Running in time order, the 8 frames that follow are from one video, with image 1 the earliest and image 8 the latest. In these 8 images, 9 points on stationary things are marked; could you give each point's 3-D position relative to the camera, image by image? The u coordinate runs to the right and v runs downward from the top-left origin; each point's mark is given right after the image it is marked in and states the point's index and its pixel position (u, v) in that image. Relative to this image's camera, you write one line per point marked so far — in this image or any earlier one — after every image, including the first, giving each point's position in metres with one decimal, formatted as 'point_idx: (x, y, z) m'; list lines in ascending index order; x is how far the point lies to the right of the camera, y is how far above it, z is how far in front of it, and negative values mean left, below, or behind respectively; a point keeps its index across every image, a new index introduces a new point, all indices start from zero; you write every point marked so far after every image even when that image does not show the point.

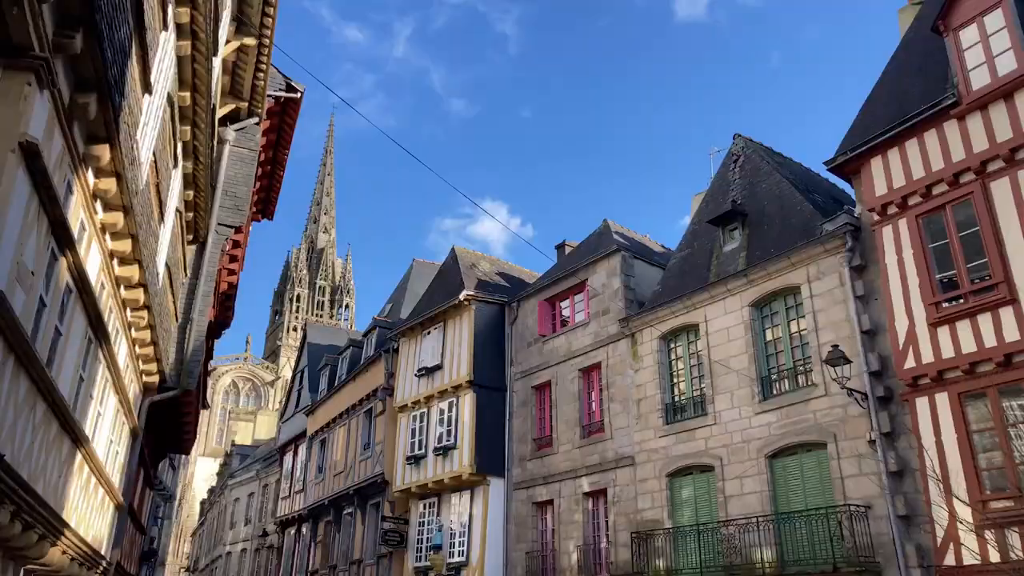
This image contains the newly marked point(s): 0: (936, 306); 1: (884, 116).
0: (+5.6, -0.2, +10.2) m
1: (+5.5, +2.6, +11.6) m
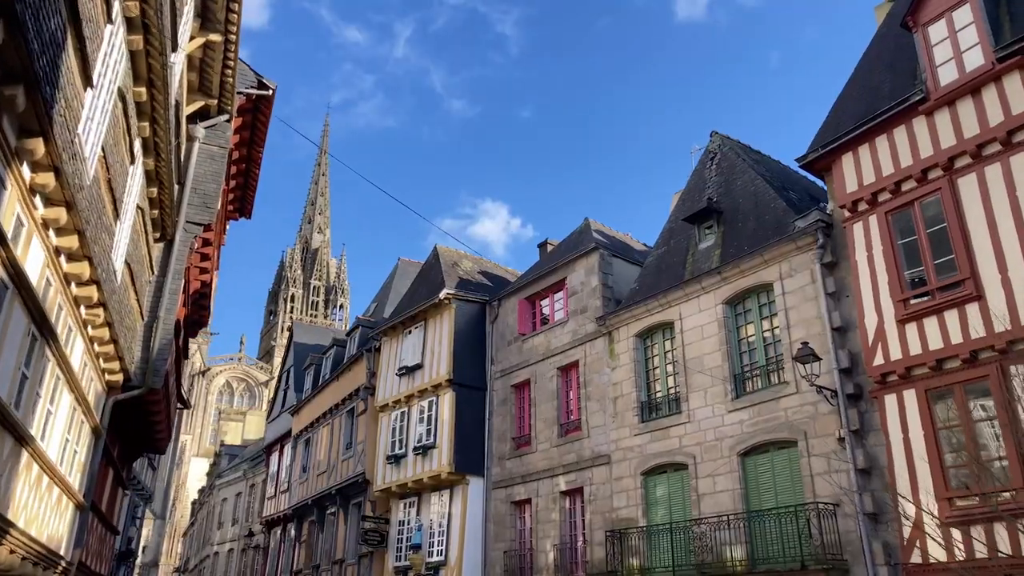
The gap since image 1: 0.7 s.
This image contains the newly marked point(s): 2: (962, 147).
0: (+5.2, -0.2, +10.2) m
1: (+5.1, +2.6, +11.6) m
2: (+5.7, +1.8, +9.9) m
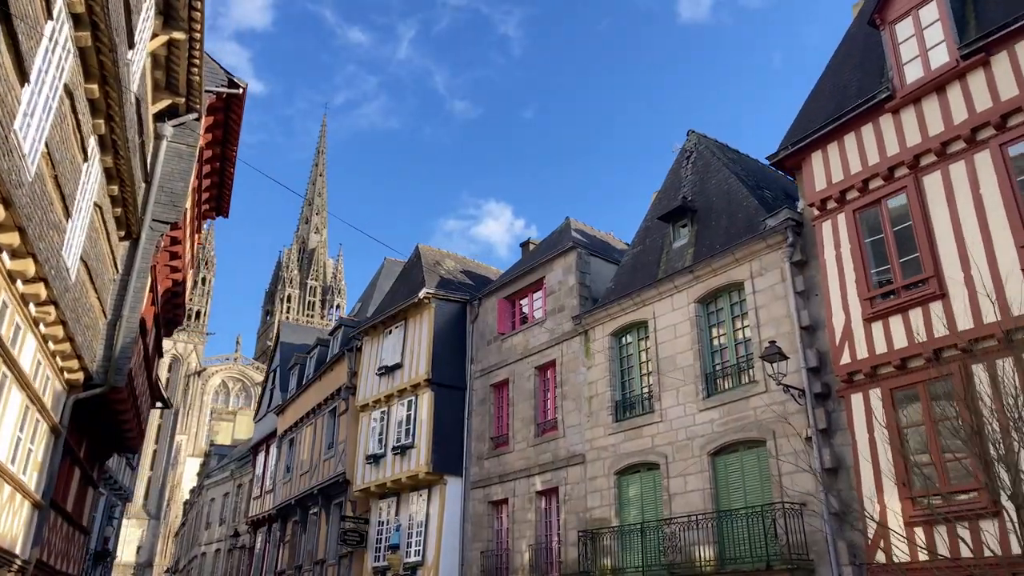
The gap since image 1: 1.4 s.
0: (+4.7, -0.2, +10.2) m
1: (+4.6, +2.6, +11.5) m
2: (+5.3, +1.8, +9.9) m
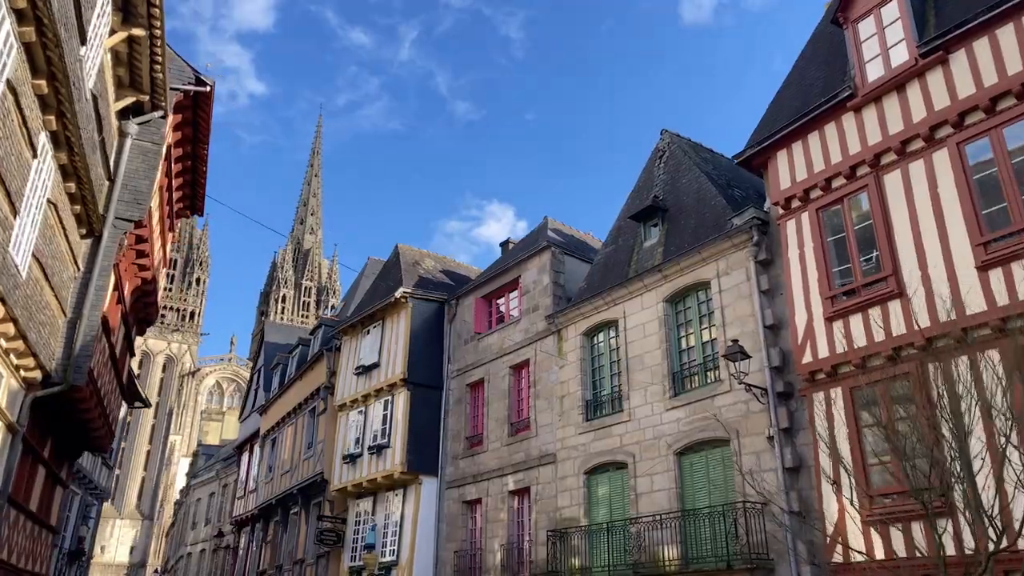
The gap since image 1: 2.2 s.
0: (+4.2, -0.2, +10.1) m
1: (+4.1, +2.6, +11.5) m
2: (+4.8, +1.8, +9.9) m
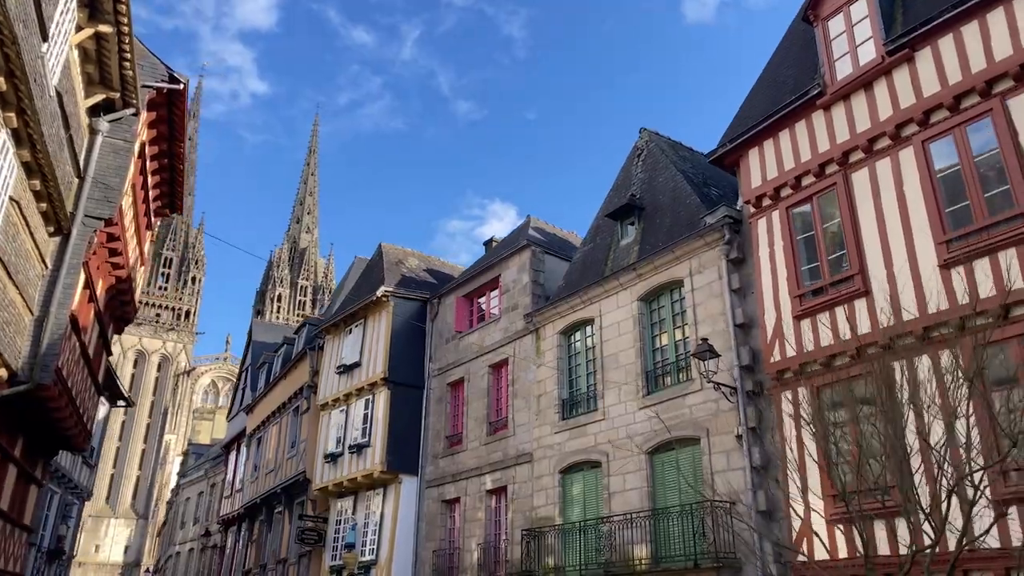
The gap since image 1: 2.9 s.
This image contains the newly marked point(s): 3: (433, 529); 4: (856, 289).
0: (+3.8, -0.1, +10.1) m
1: (+3.7, +2.7, +11.5) m
2: (+4.3, +1.9, +9.8) m
3: (-1.6, -5.0, +16.1) m
4: (+4.2, 0.0, +9.4) m
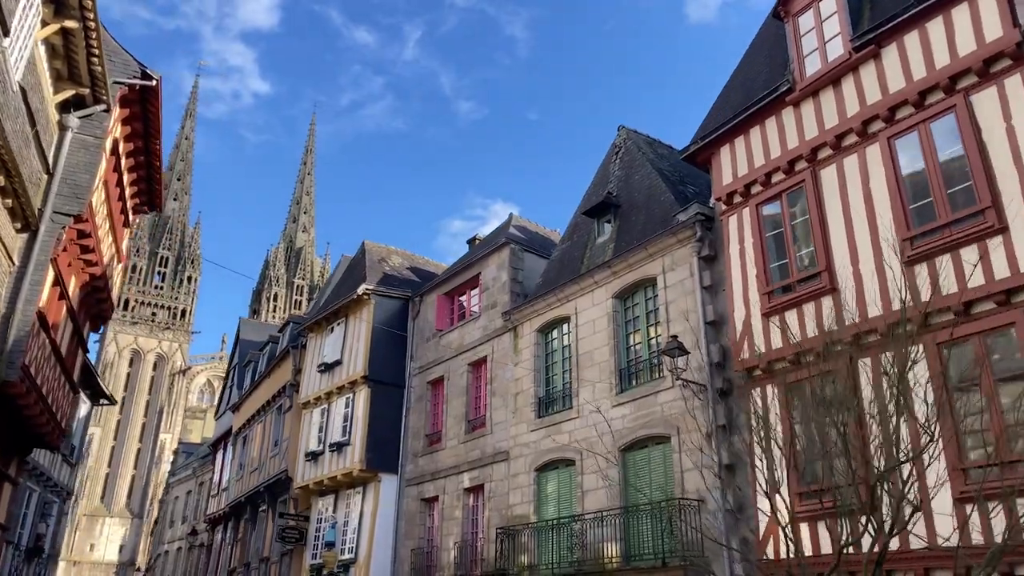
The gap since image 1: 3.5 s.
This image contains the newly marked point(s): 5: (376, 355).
0: (+3.3, -0.1, +10.1) m
1: (+3.3, +2.7, +11.4) m
2: (+3.9, +1.9, +9.8) m
3: (-2.1, -5.0, +16.0) m
4: (+3.7, 0.0, +9.3) m
5: (-3.1, -1.5, +17.7) m
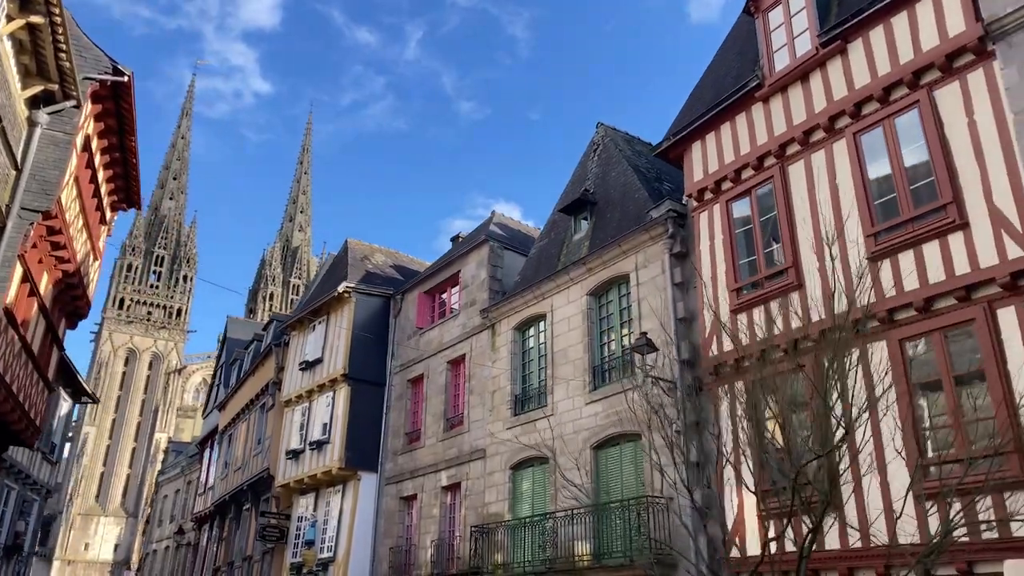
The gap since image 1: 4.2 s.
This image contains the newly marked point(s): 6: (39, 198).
0: (+2.9, -0.1, +10.0) m
1: (+2.8, +2.7, +11.4) m
2: (+3.5, +1.9, +9.7) m
3: (-2.5, -4.9, +16.0) m
4: (+3.3, +0.1, +9.3) m
5: (-3.5, -1.5, +17.6) m
6: (-6.8, +1.3, +11.1) m
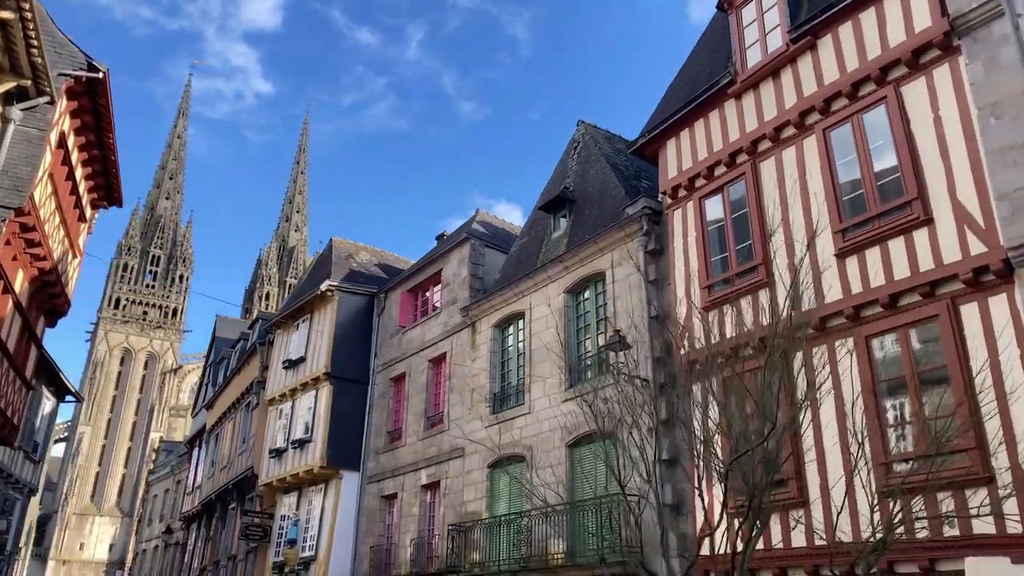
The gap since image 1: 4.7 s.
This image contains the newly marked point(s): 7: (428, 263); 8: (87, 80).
0: (+2.5, 0.0, +10.0) m
1: (+2.5, +2.8, +11.3) m
2: (+3.1, +2.0, +9.7) m
3: (-2.9, -4.9, +15.9) m
4: (+2.9, +0.1, +9.3) m
5: (-3.9, -1.4, +17.6) m
6: (-7.2, +1.3, +11.1) m
7: (-1.8, +0.5, +16.9) m
8: (-7.0, +3.4, +12.8) m
